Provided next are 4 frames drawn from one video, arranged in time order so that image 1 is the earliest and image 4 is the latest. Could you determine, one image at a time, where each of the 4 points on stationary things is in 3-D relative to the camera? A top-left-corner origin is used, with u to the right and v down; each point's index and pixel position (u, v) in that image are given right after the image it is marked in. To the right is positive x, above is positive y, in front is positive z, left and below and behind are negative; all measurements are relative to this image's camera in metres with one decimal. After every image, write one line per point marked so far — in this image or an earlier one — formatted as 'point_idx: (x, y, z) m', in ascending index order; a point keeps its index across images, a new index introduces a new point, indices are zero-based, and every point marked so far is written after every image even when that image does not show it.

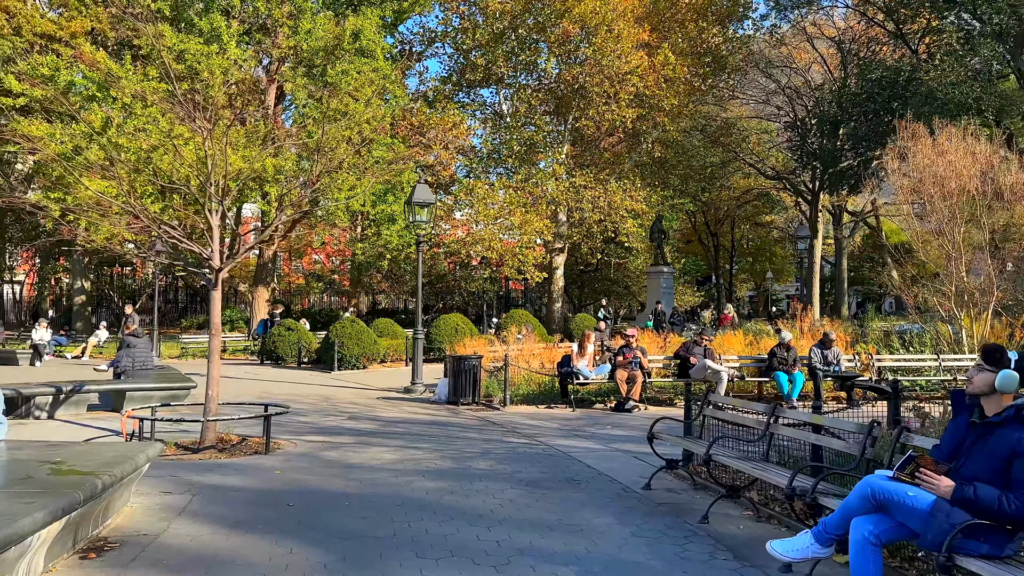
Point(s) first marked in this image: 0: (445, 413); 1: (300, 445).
0: (-0.8, -1.6, +10.0) m
1: (-1.9, -1.5, +7.4) m
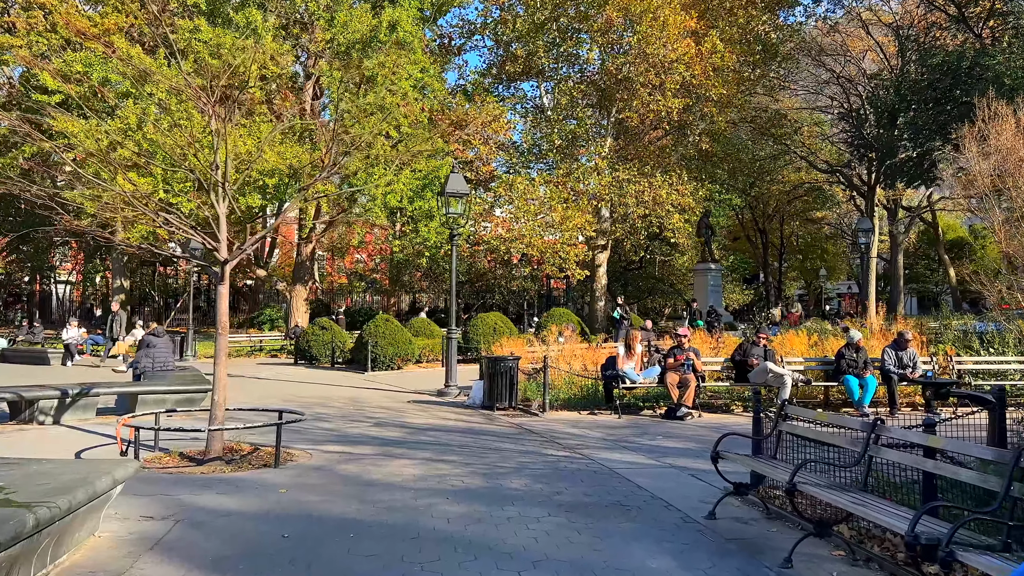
0: (-0.4, -1.5, +9.2) m
1: (-1.6, -1.4, +6.6) m
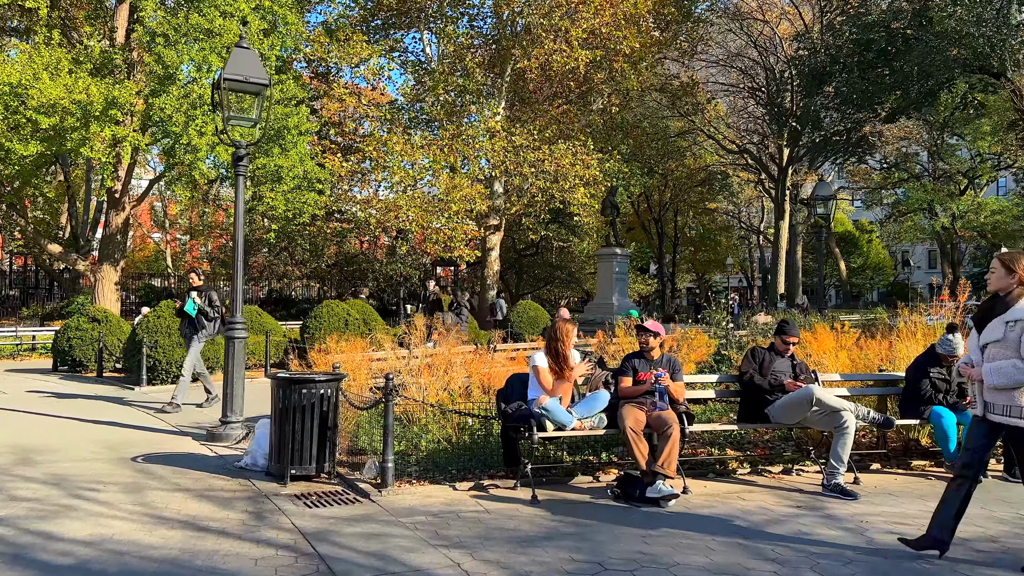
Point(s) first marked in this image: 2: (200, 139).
0: (-1.5, -1.2, +4.3) m
1: (-2.4, -1.1, +1.6) m
2: (-7.2, +3.4, +18.4) m
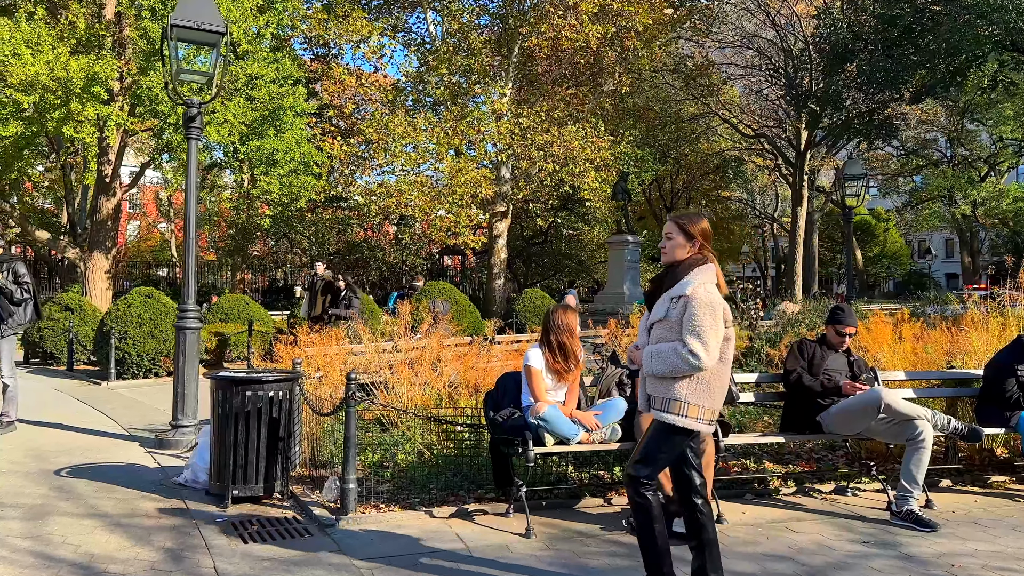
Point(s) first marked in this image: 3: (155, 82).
0: (-1.5, -1.1, +3.4) m
1: (-2.5, -1.1, +0.6) m
2: (-7.1, +3.7, +17.5) m
3: (-7.7, +4.5, +17.3) m
